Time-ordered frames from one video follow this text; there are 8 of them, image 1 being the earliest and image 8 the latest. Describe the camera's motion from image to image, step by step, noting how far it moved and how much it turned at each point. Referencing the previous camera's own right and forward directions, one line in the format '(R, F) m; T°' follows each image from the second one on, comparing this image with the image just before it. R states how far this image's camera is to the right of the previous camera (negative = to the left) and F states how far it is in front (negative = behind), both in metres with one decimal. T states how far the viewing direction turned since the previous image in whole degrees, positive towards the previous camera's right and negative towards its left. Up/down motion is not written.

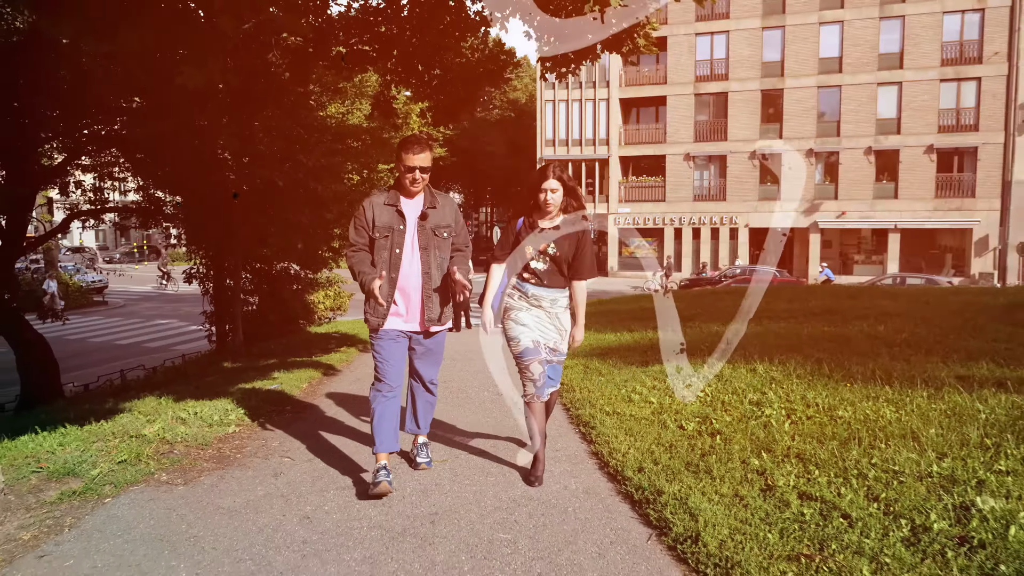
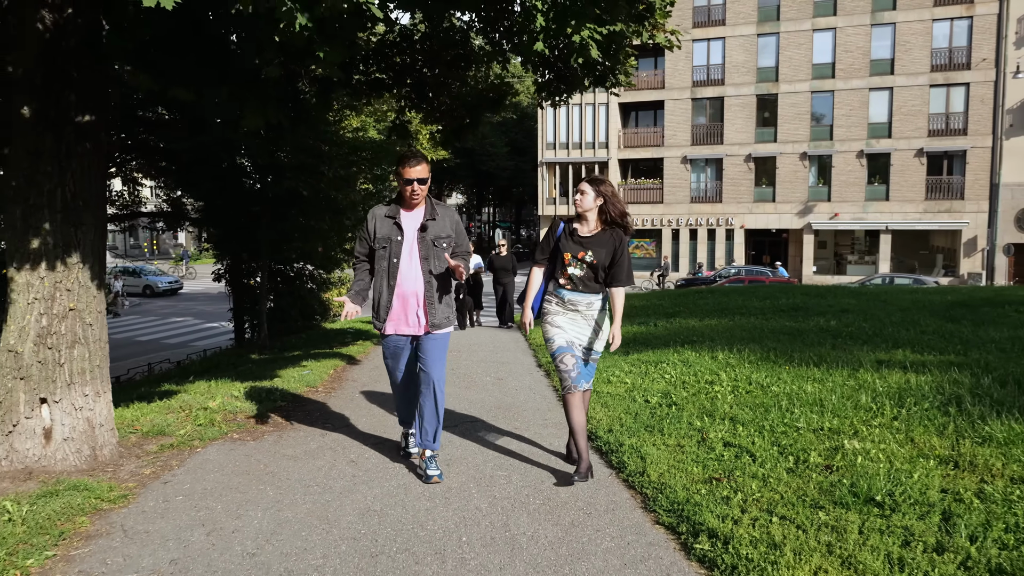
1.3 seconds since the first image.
(0.0, -1.2) m; 0°
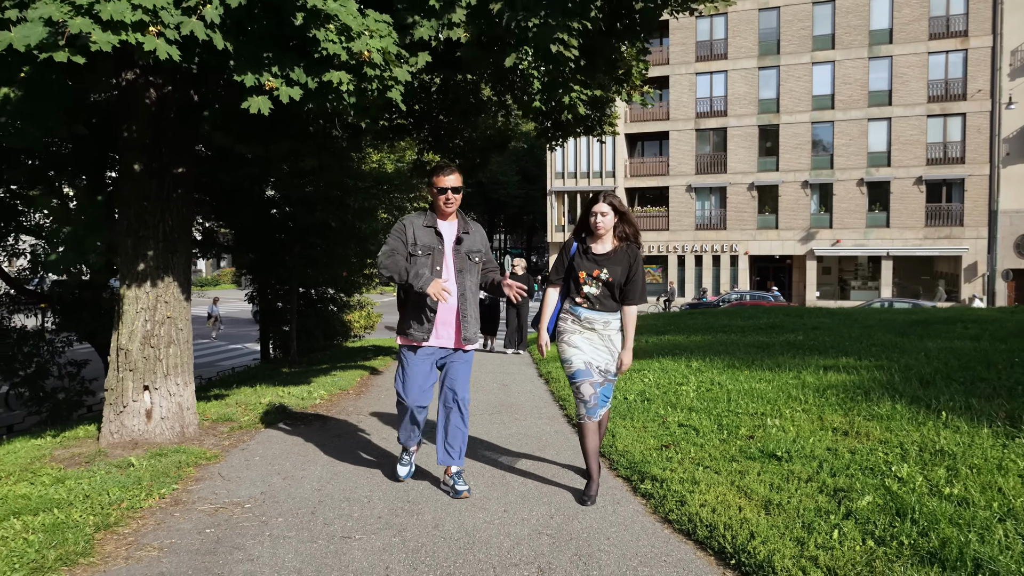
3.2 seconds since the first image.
(+0.1, -1.3) m; -1°
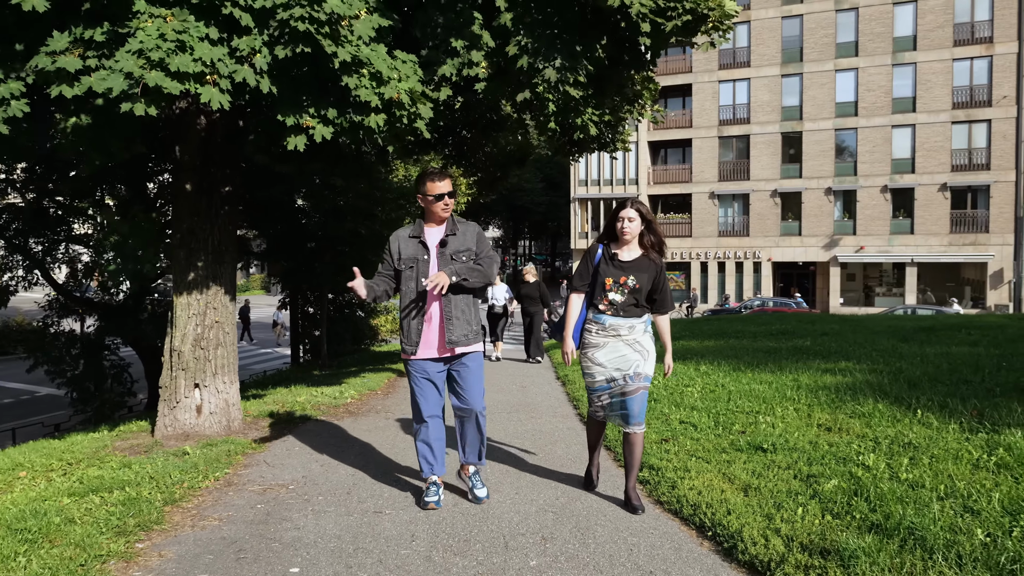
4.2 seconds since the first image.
(+0.1, -0.6) m; -2°
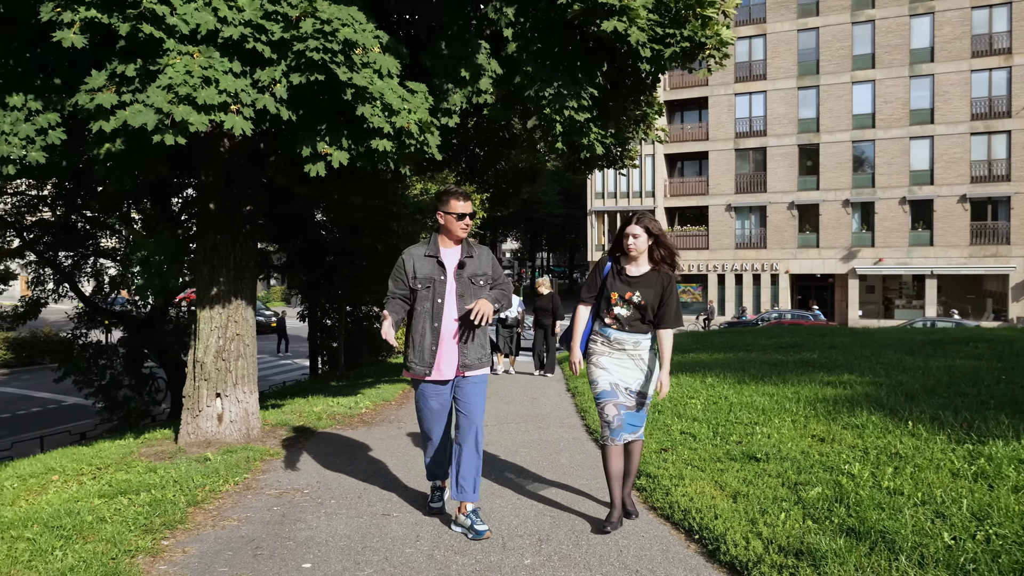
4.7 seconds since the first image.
(+0.1, -0.3) m; -1°
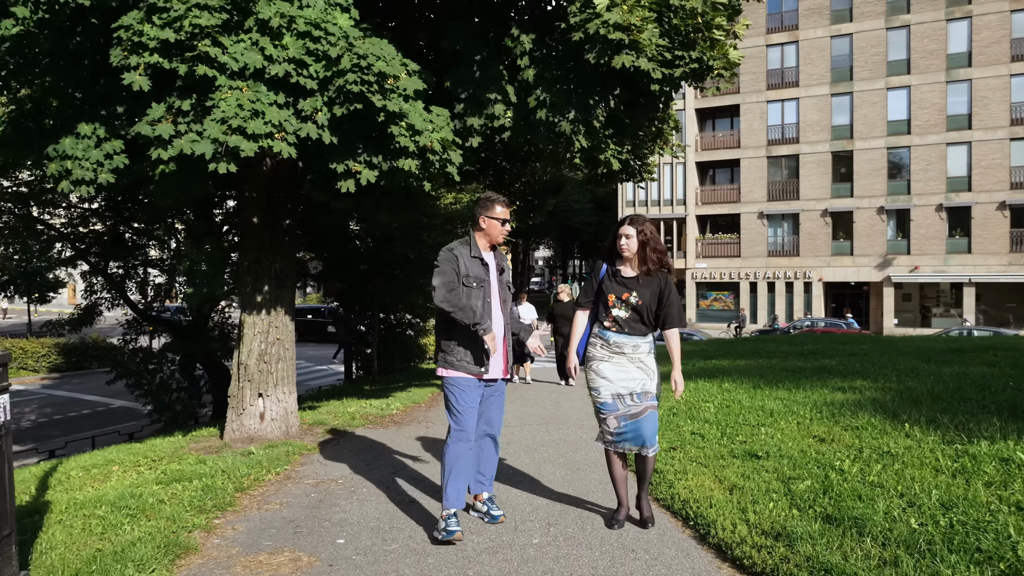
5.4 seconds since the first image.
(+0.1, -0.5) m; -3°
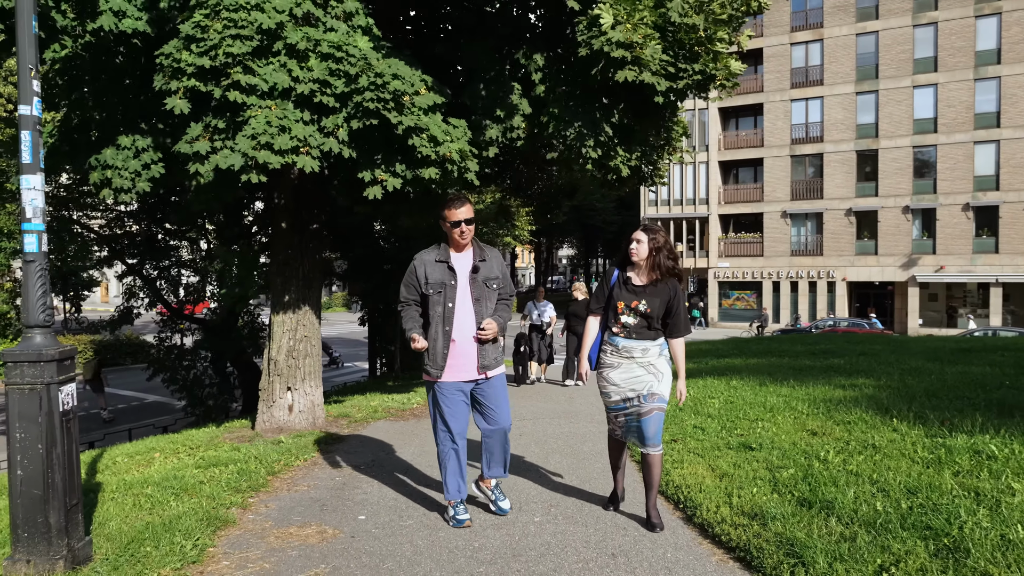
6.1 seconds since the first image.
(+0.1, -0.5) m; -2°
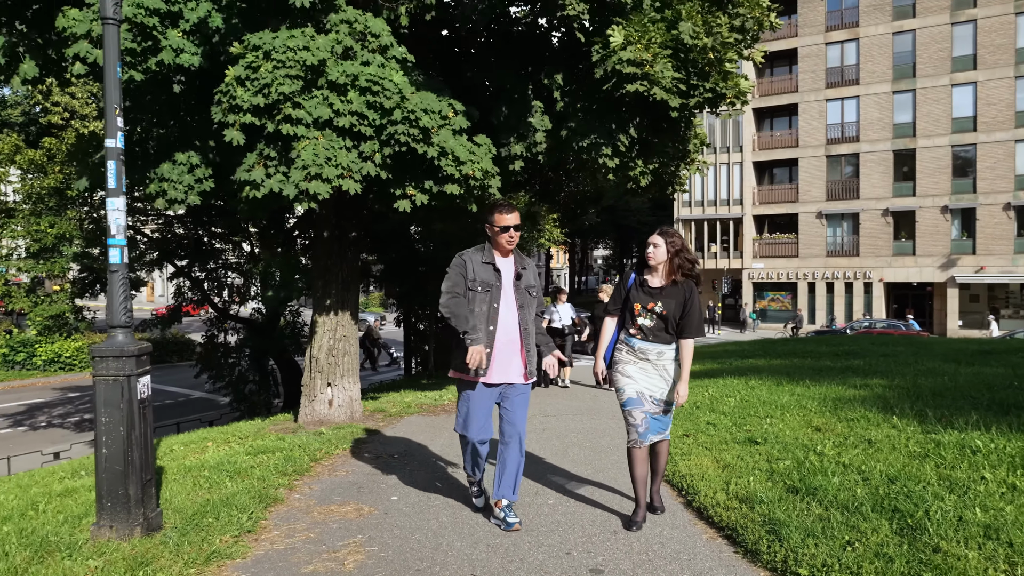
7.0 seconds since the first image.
(+0.1, -0.5) m; -3°
